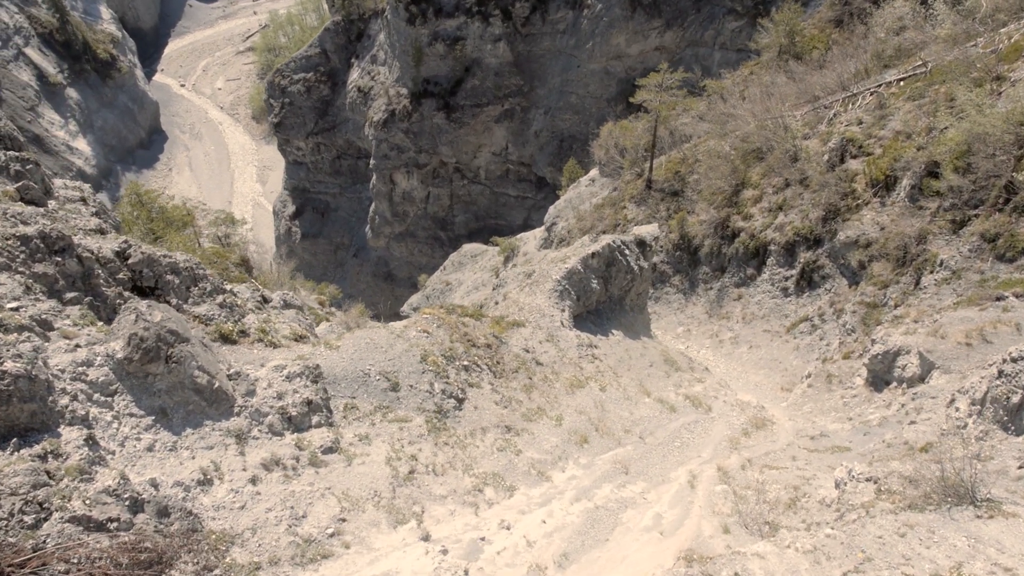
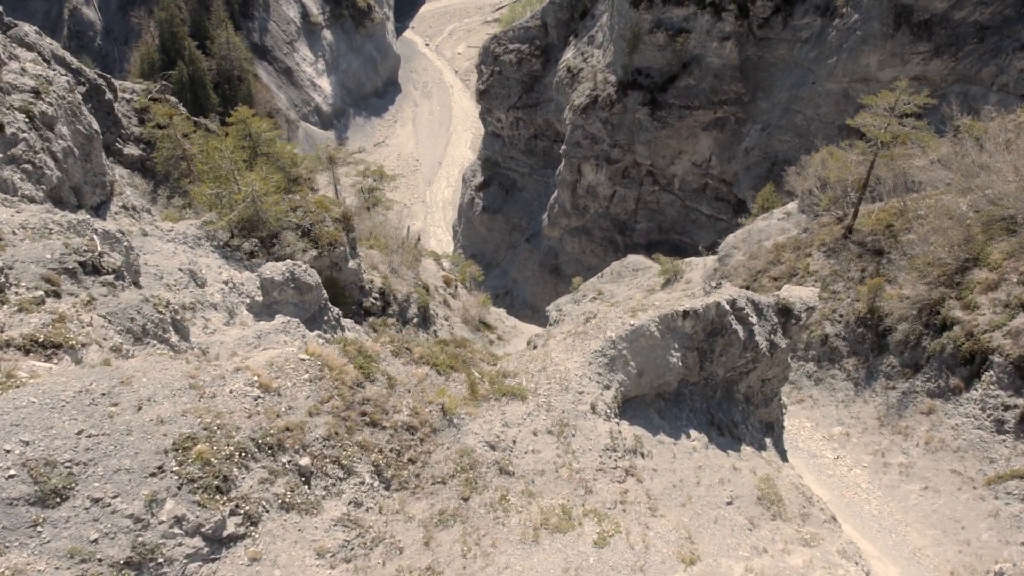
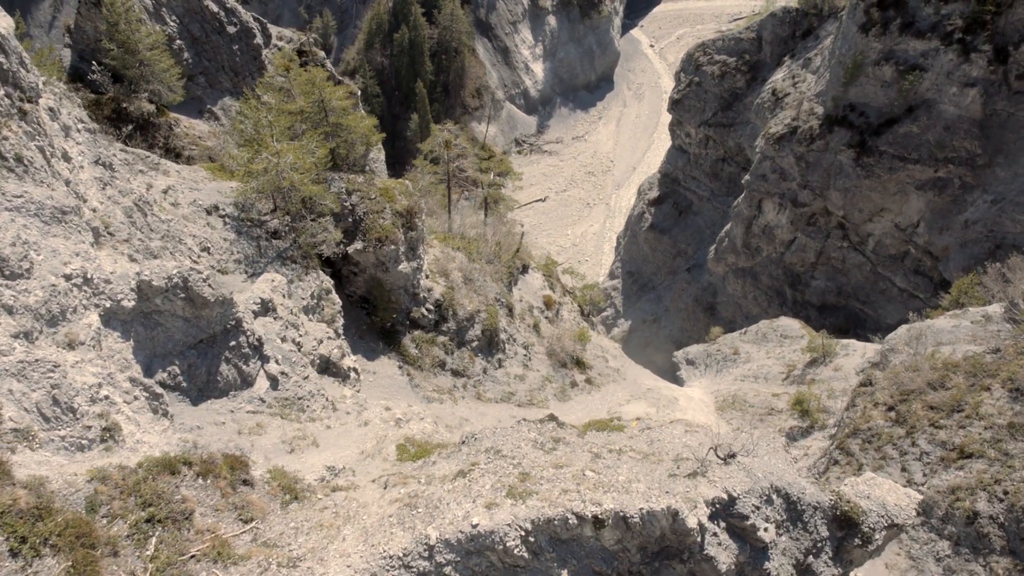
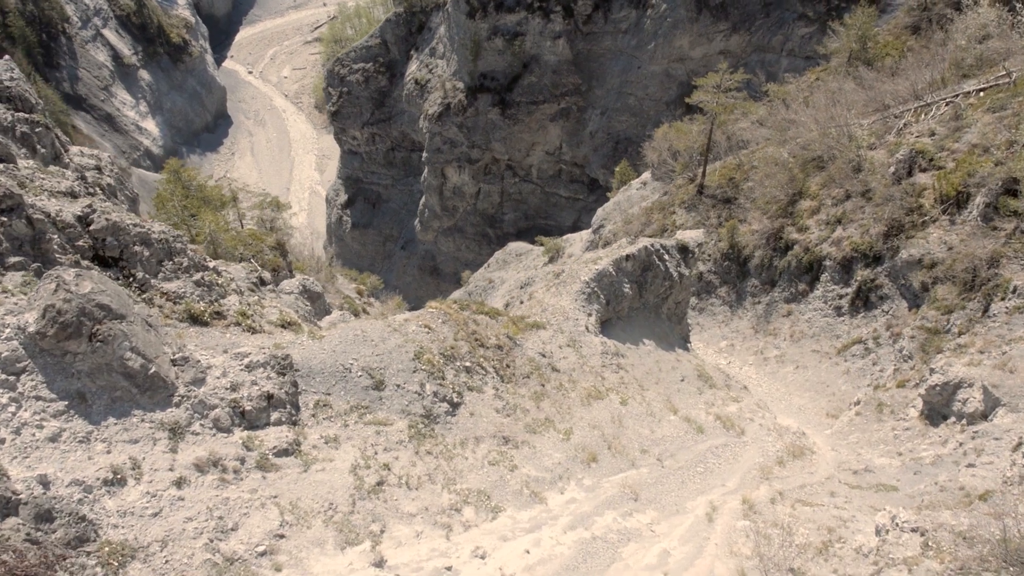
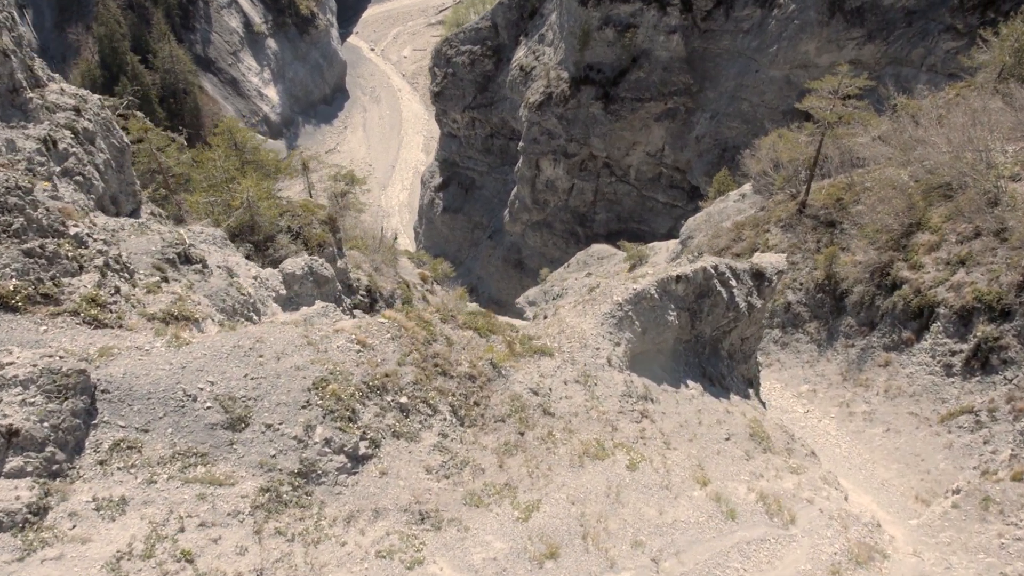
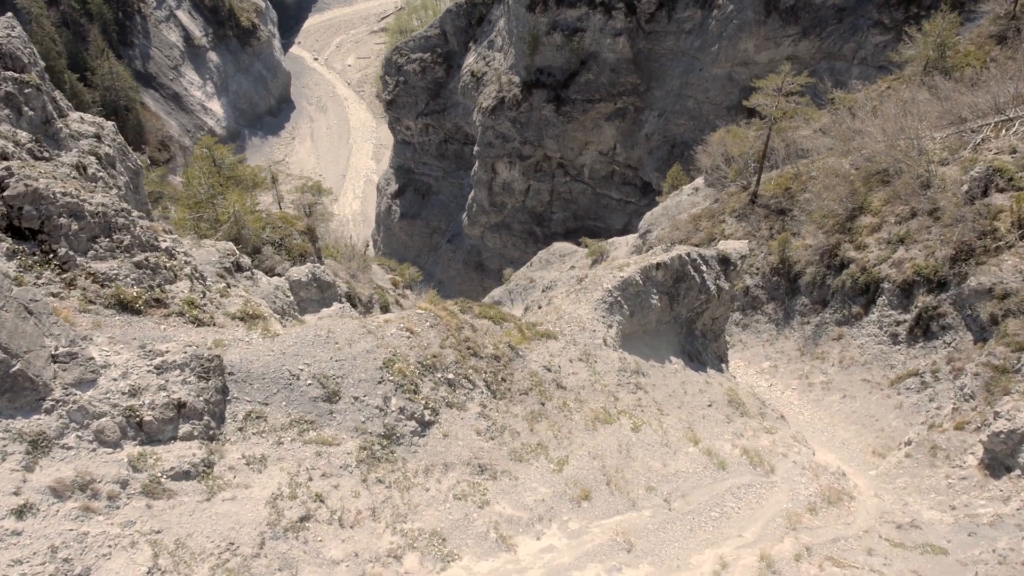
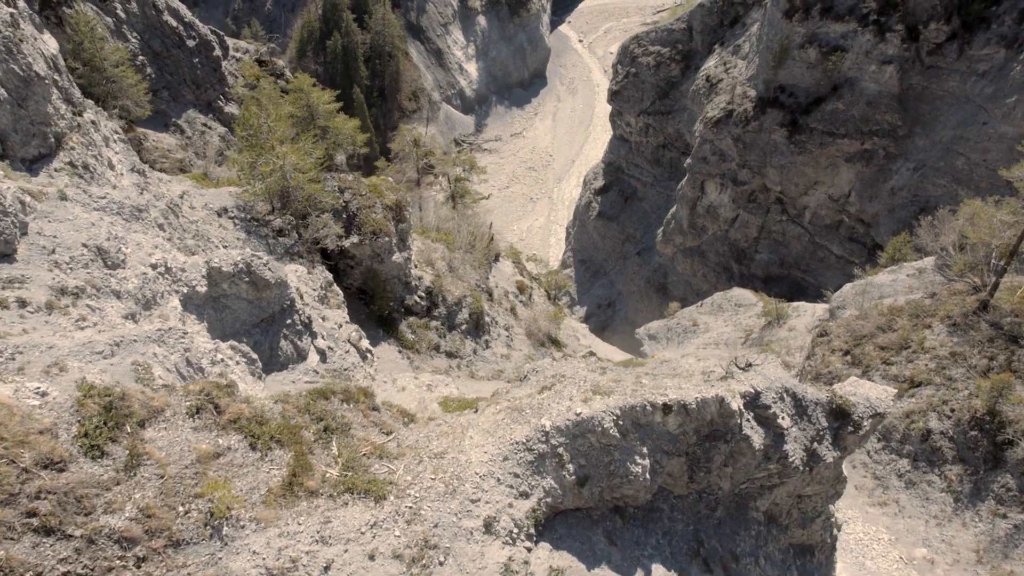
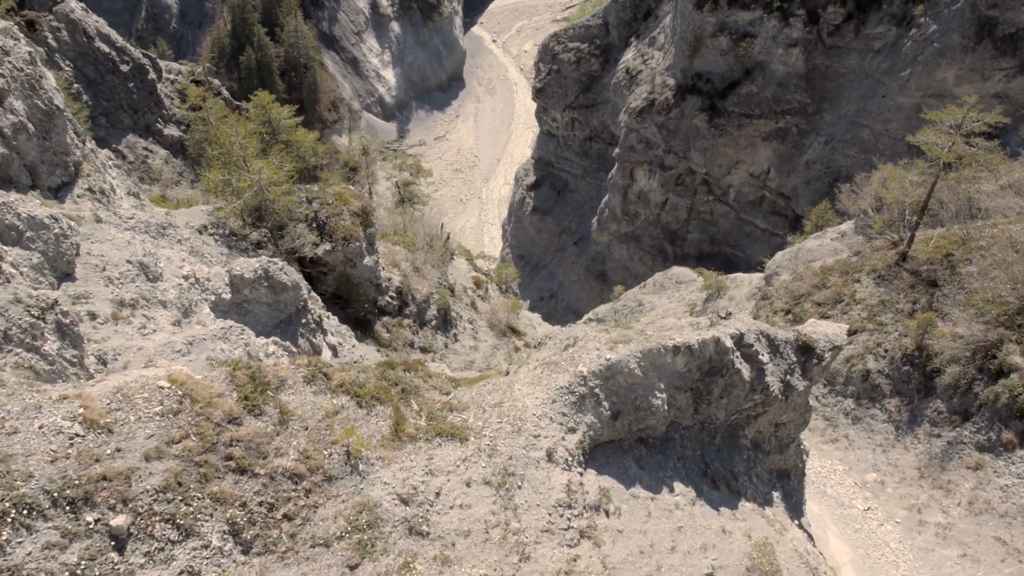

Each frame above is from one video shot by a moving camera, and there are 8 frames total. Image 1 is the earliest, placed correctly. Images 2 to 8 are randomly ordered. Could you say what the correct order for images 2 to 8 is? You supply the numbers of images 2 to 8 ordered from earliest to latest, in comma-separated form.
4, 6, 5, 2, 8, 7, 3
